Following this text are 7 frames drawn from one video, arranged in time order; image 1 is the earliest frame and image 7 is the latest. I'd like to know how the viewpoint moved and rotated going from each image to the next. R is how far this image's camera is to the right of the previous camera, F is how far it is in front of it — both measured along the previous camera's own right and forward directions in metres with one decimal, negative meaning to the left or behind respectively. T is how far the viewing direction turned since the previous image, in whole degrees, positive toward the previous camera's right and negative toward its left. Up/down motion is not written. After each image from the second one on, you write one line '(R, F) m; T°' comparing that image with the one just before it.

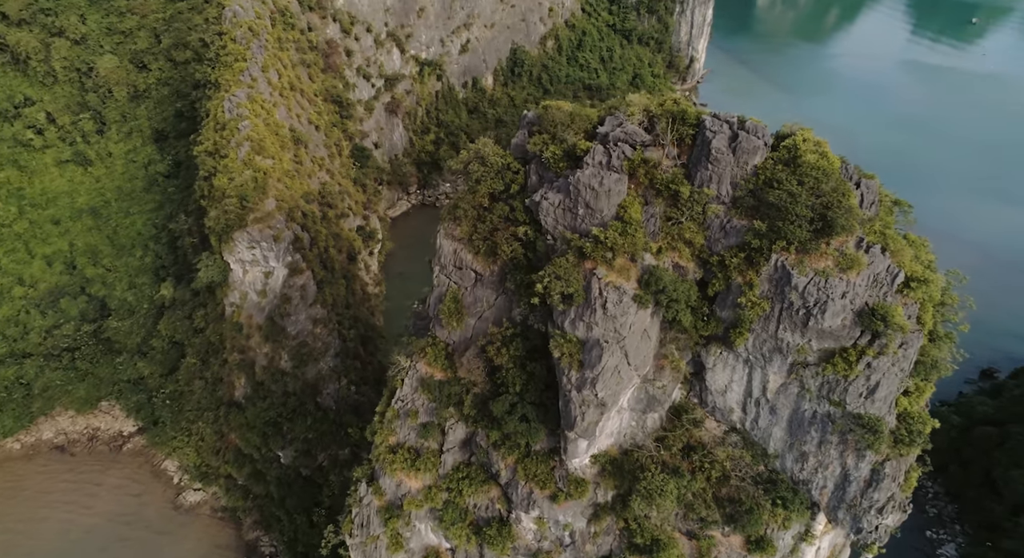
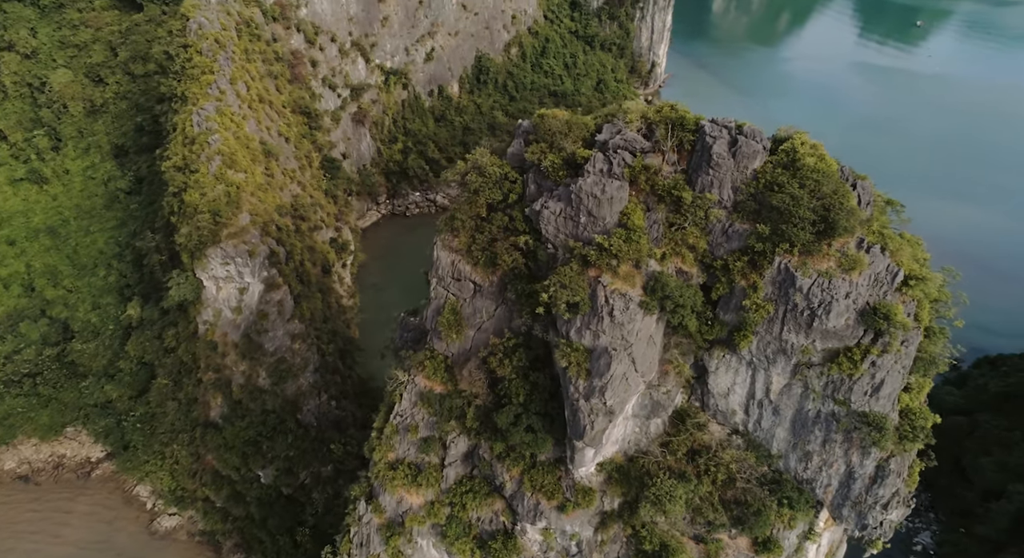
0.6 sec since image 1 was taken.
(-0.6, +0.1) m; +3°
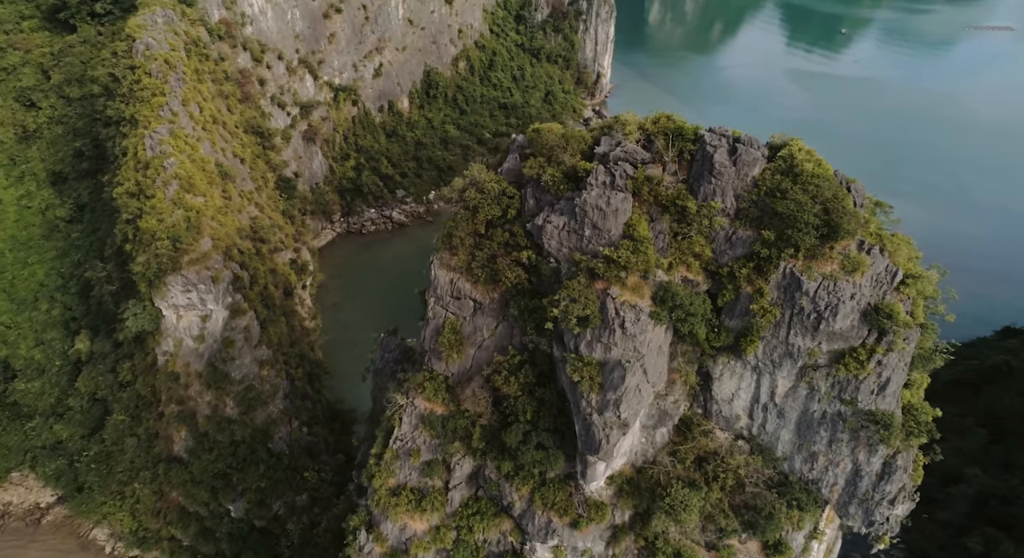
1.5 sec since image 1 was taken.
(-1.0, +0.2) m; +4°
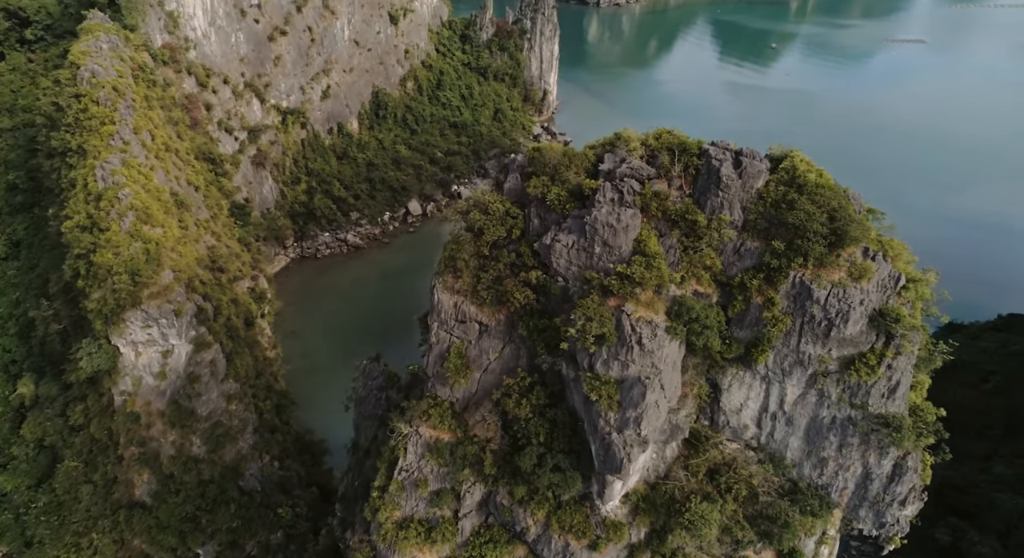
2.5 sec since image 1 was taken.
(-1.1, +0.2) m; +4°
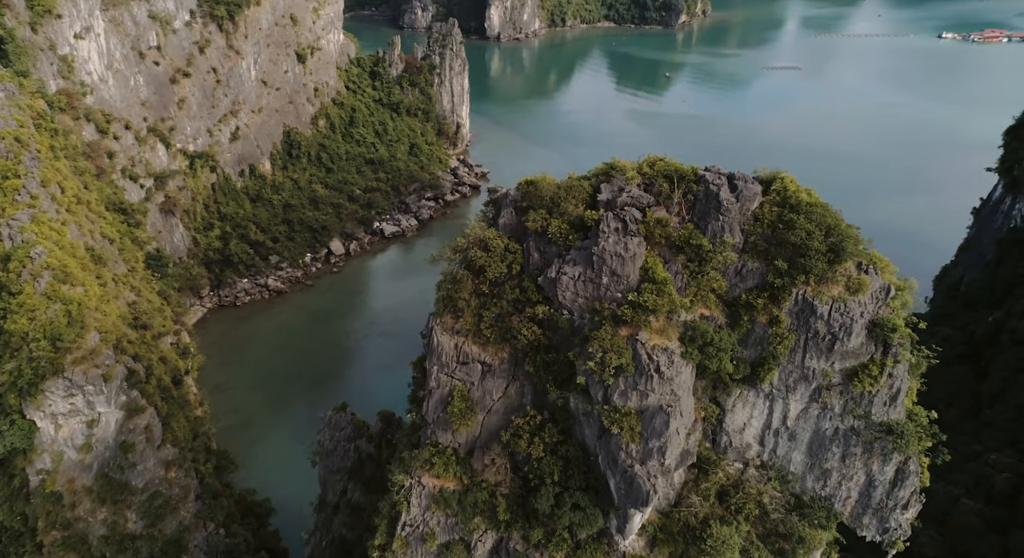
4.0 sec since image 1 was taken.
(-1.6, +0.4) m; +7°
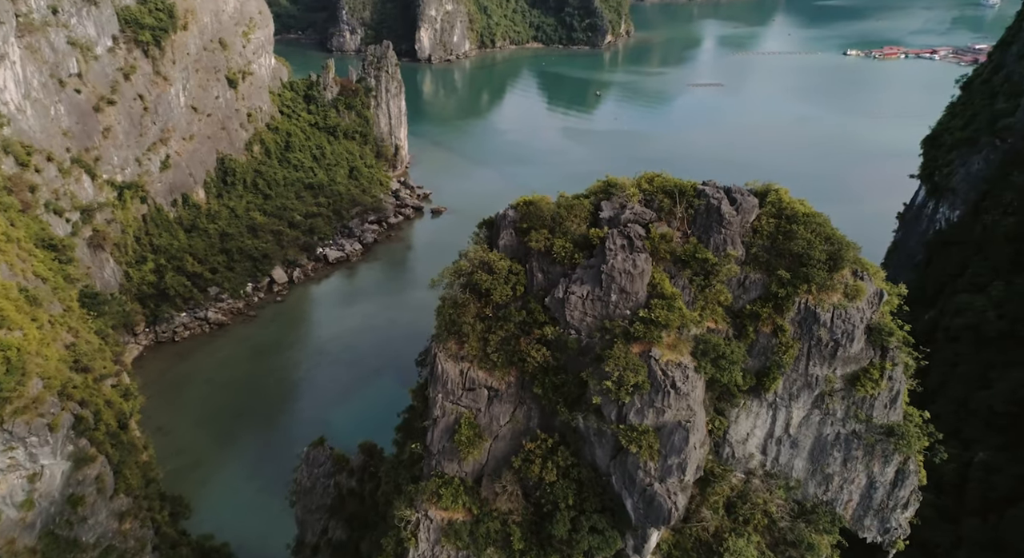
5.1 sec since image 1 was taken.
(-1.2, +0.3) m; +5°
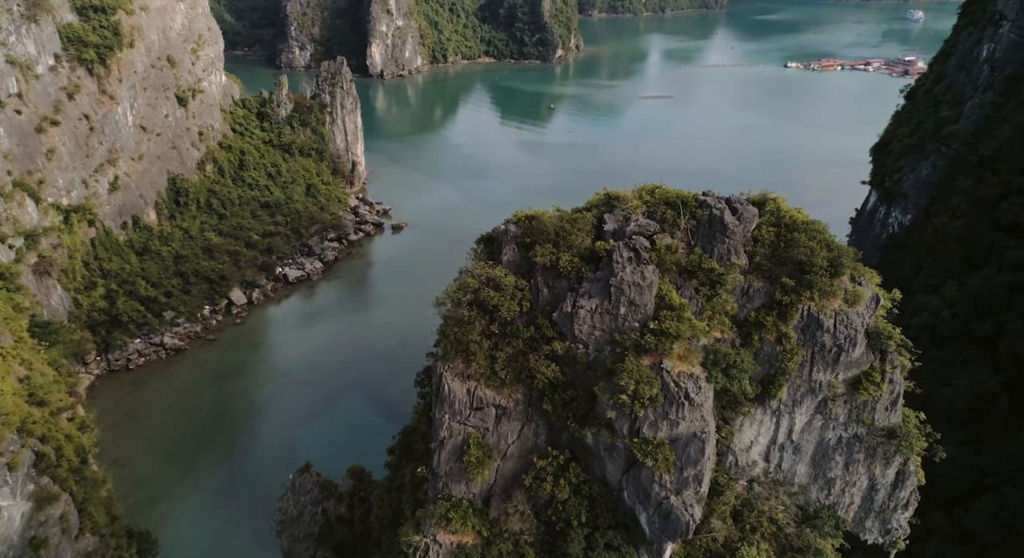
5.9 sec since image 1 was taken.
(-0.9, +0.2) m; +4°
